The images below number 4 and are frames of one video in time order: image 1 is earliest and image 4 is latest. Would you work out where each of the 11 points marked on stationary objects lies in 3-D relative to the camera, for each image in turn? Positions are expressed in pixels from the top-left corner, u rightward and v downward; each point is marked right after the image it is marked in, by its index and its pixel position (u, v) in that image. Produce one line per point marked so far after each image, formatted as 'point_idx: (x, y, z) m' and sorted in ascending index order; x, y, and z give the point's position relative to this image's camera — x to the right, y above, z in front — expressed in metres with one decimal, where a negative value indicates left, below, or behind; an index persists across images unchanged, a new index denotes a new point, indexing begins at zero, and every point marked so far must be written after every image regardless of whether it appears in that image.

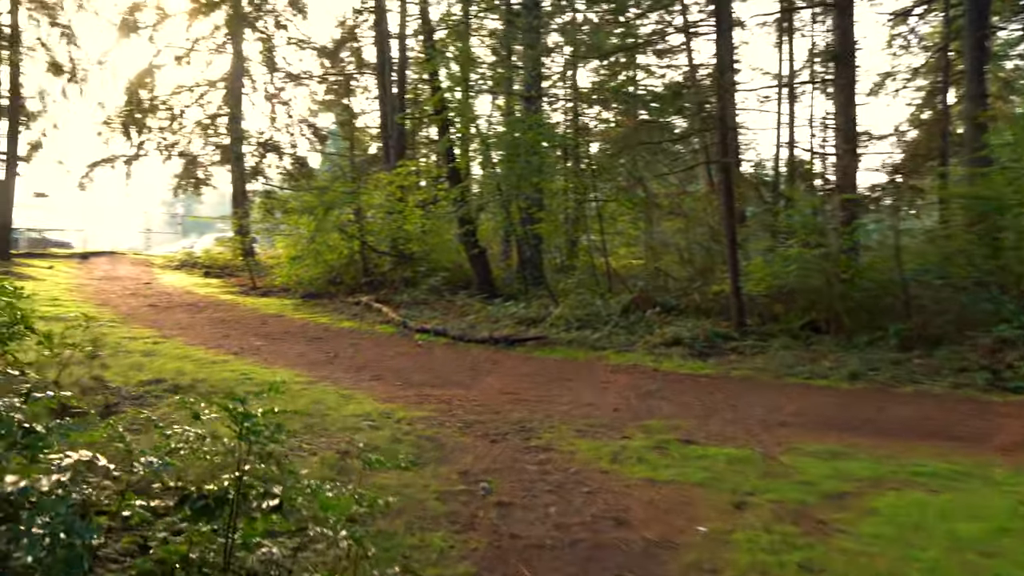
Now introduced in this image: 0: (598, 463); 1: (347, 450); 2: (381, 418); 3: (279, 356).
0: (+0.5, -1.1, +5.2) m
1: (-1.1, -1.1, +5.3) m
2: (-1.0, -1.0, +6.1) m
3: (-2.9, -0.9, +10.1) m
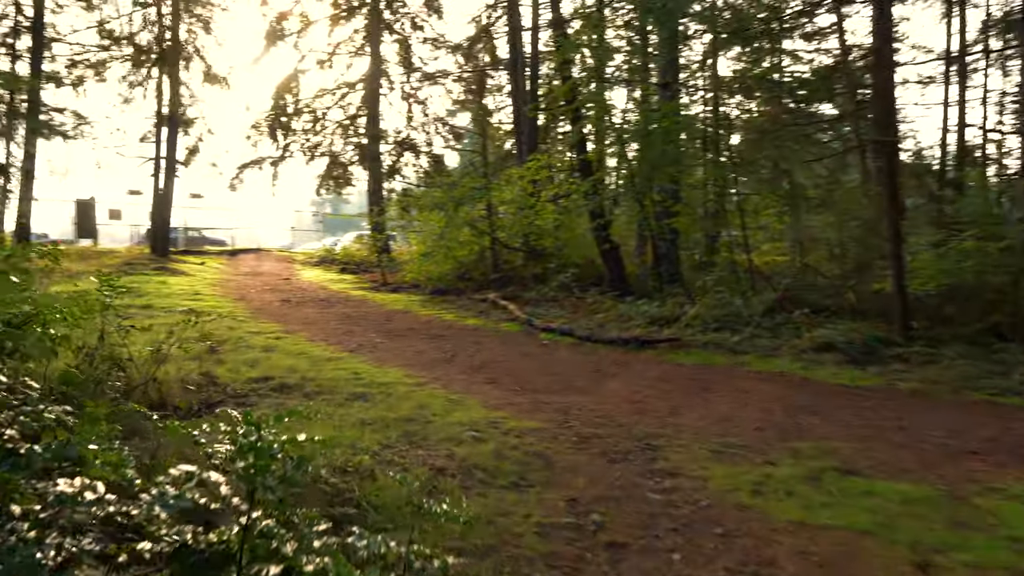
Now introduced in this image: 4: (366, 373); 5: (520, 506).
0: (+1.2, -1.1, +4.3) m
1: (-0.4, -1.0, +4.7) m
2: (-0.2, -1.0, +5.5) m
3: (-1.4, -0.8, +9.8) m
4: (-1.4, -0.8, +8.0) m
5: (0.0, -1.1, +4.1) m
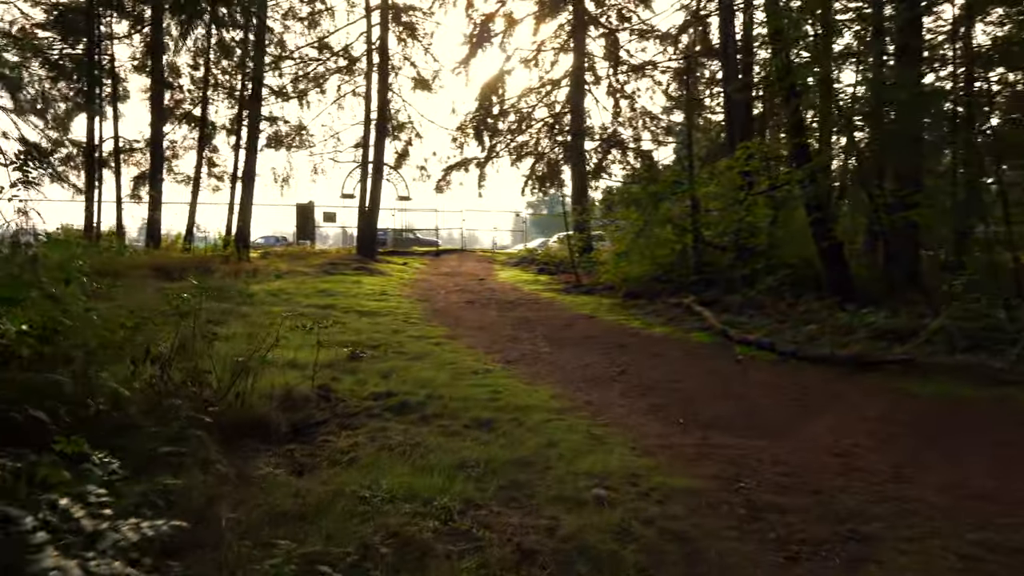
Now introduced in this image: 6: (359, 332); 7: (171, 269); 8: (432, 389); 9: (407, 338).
0: (+1.5, -1.1, +2.5) m
1: (+0.1, -1.0, +3.3) m
2: (+0.6, -1.0, +4.1) m
3: (+0.5, -0.8, +8.5) m
4: (0.0, -0.9, +6.8) m
5: (+0.4, -1.1, +2.7) m
6: (-2.1, -0.6, +10.9) m
7: (-8.0, +0.5, +19.2) m
8: (-0.7, -0.8, +6.7) m
9: (-1.3, -0.6, +10.3) m
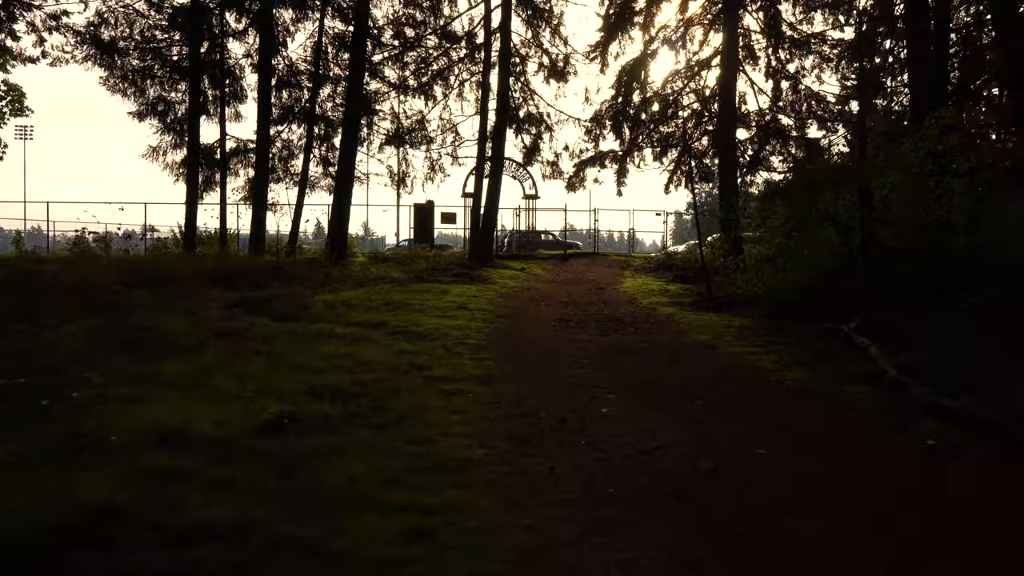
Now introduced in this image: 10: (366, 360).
0: (+0.4, -1.3, -0.9) m
1: (-0.8, -1.2, +0.1) m
2: (-0.2, -1.2, +0.8) m
3: (+0.6, -1.0, +5.1) m
4: (-0.3, -1.0, +3.6) m
5: (-0.7, -1.3, -0.5) m
6: (-1.4, -0.8, +8.0) m
7: (-5.6, +0.3, +17.3) m
8: (-0.9, -1.0, +3.6) m
9: (-0.8, -0.8, +7.2) m
10: (-1.4, -0.8, +8.0) m
